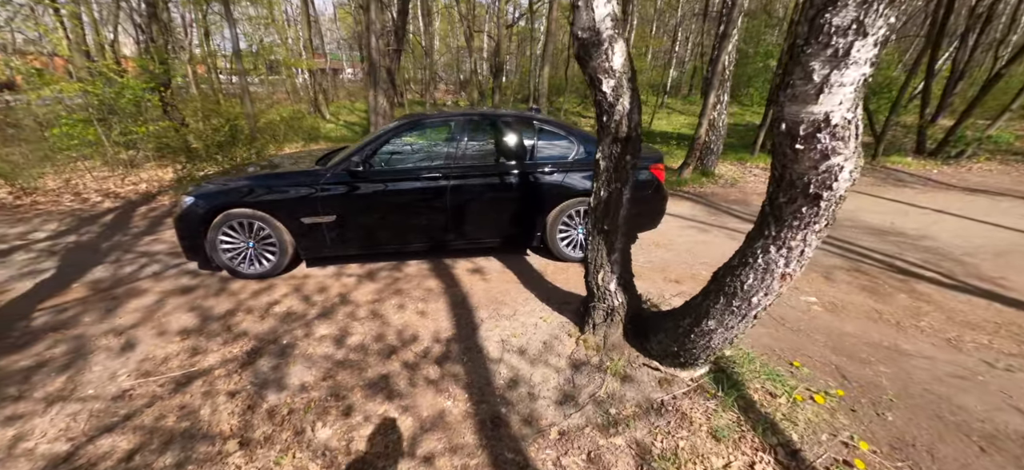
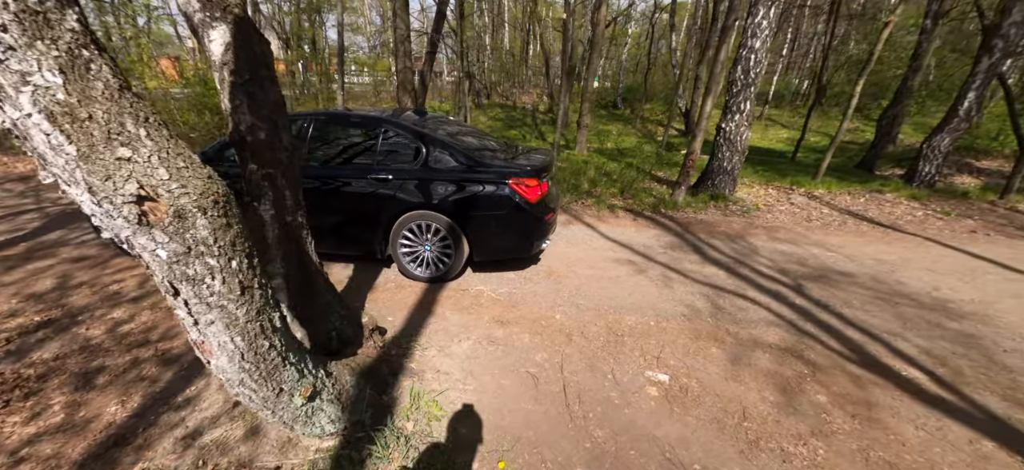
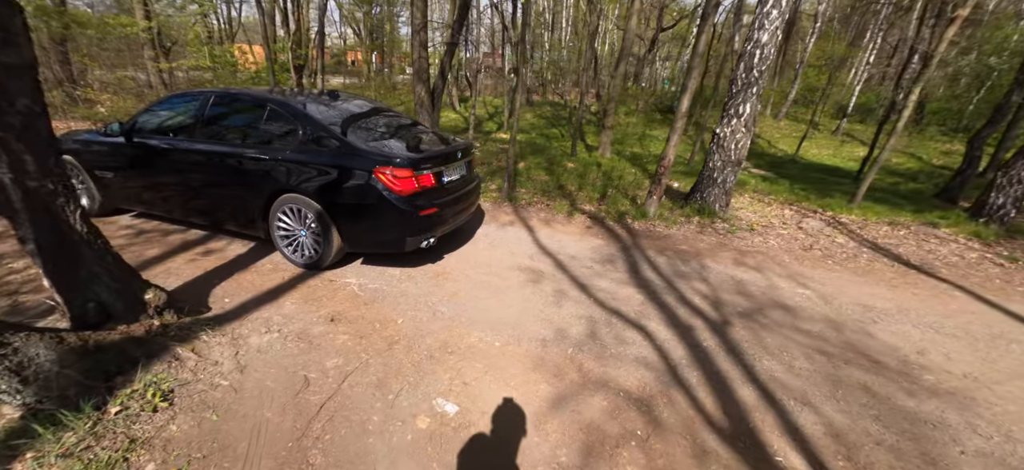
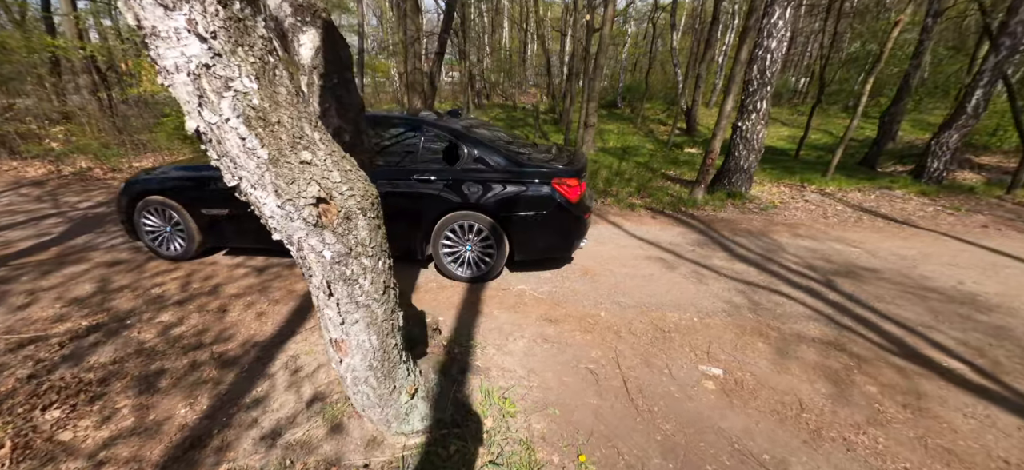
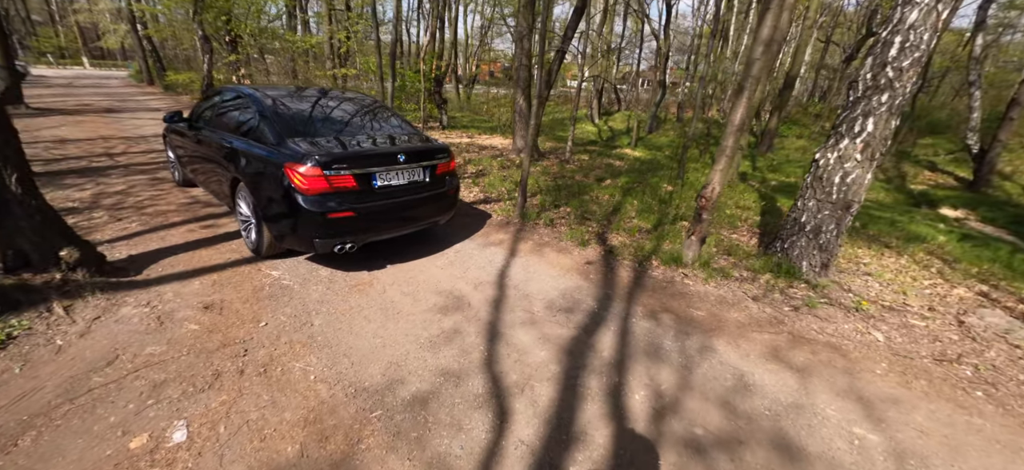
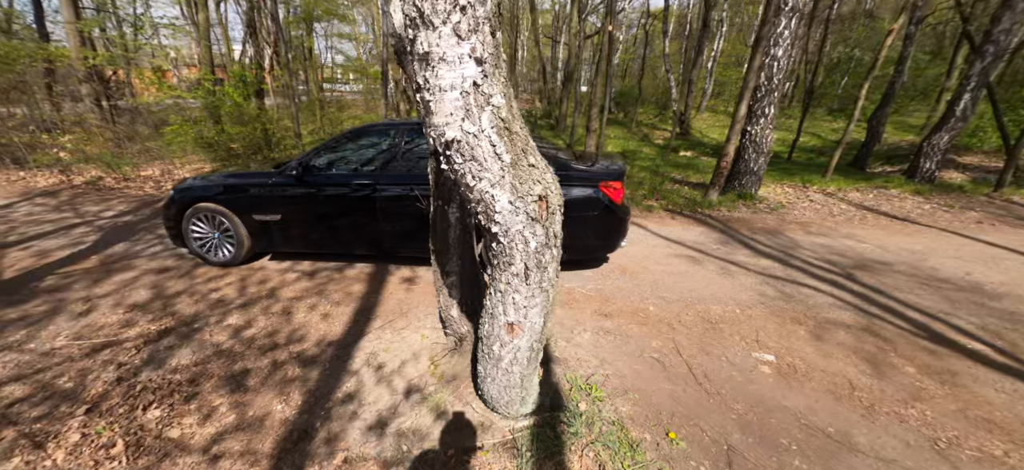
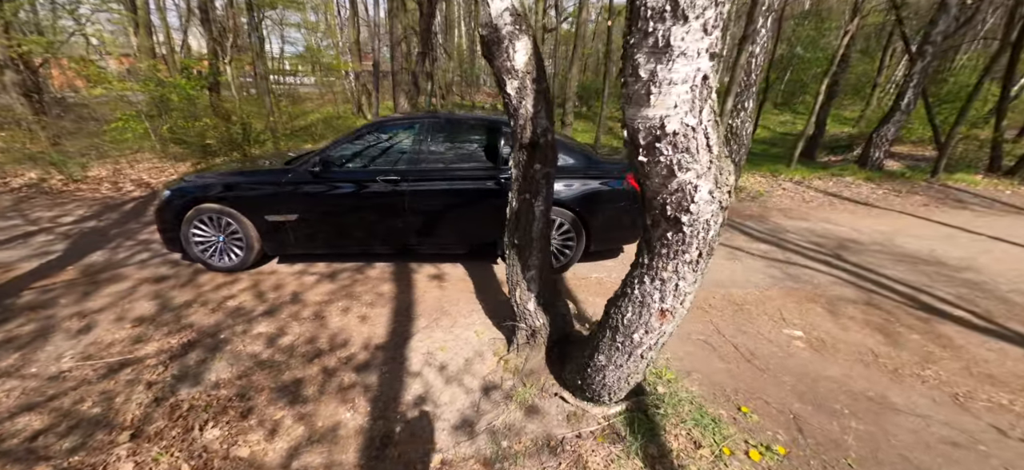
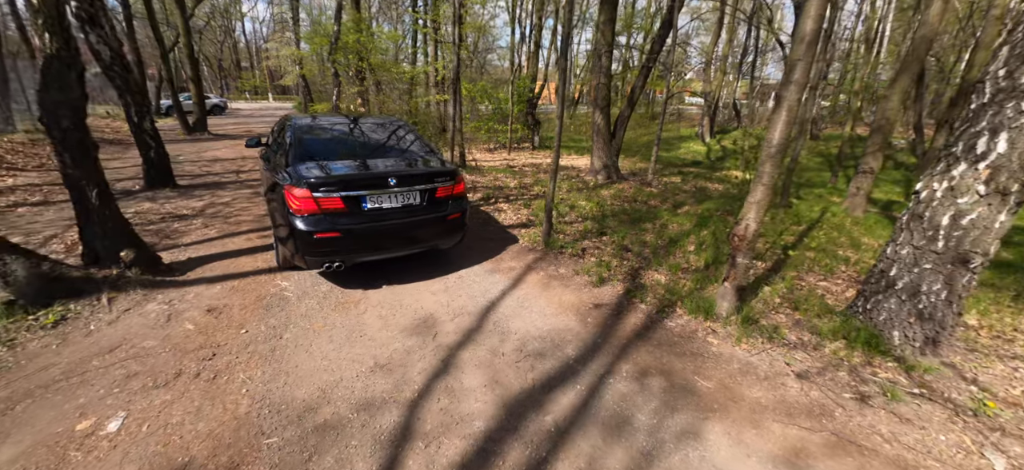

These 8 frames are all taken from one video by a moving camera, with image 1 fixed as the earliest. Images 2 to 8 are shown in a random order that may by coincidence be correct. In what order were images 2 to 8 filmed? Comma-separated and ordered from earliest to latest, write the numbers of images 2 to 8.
7, 6, 4, 2, 3, 5, 8
